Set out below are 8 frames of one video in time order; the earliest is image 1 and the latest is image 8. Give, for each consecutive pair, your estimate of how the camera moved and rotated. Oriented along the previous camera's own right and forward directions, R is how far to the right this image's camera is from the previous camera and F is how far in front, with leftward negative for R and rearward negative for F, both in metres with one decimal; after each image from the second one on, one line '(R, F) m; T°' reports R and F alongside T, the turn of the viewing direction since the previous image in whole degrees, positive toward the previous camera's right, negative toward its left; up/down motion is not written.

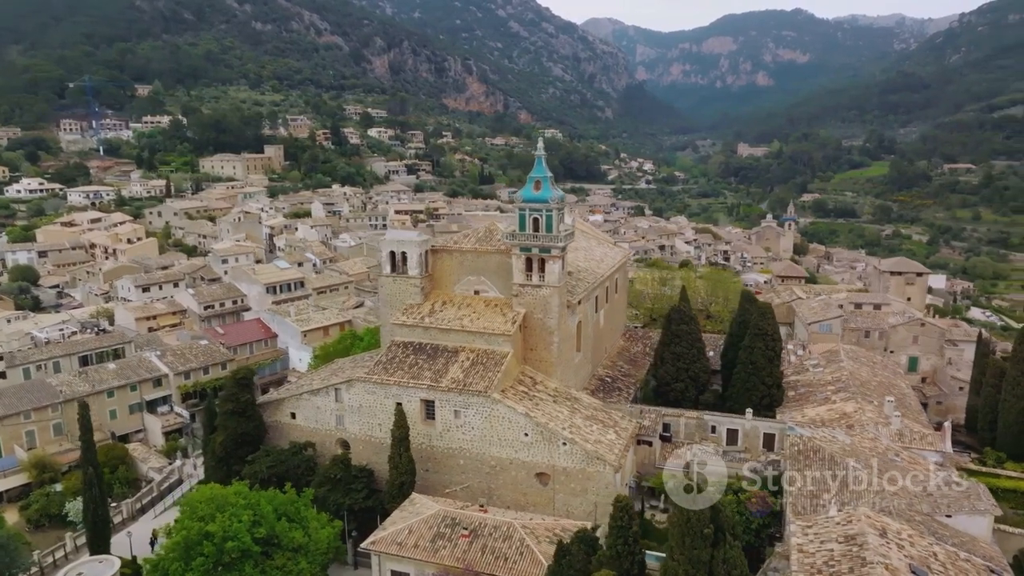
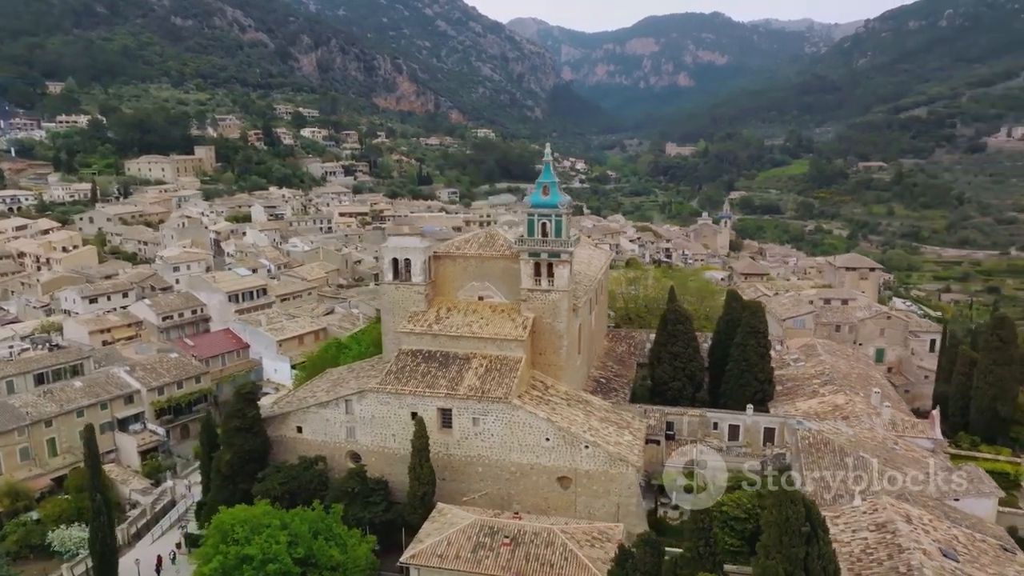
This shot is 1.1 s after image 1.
(-2.6, +0.1) m; +6°
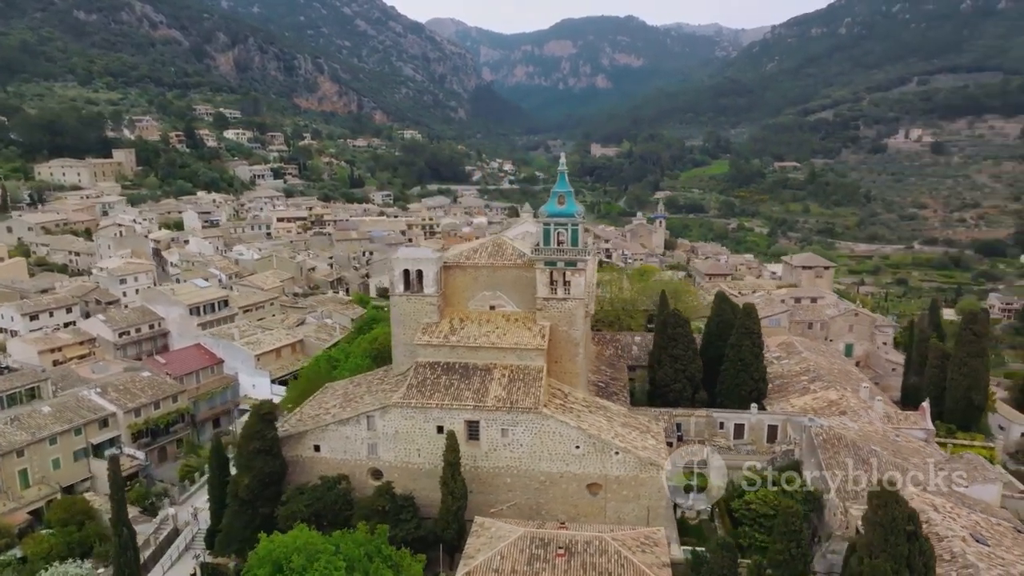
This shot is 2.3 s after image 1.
(-3.1, +0.1) m; +6°
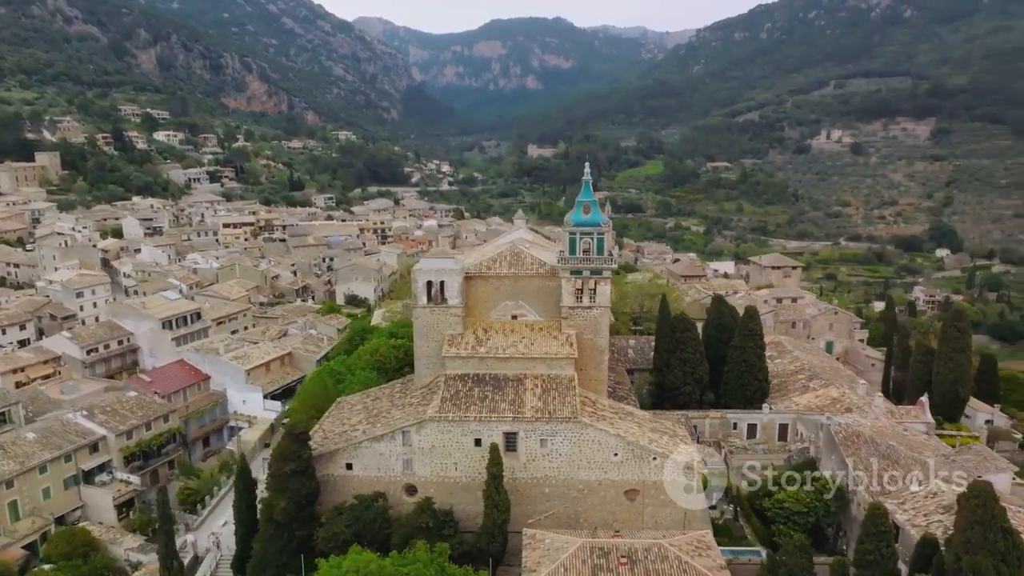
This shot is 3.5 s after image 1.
(-3.1, +0.1) m; +5°
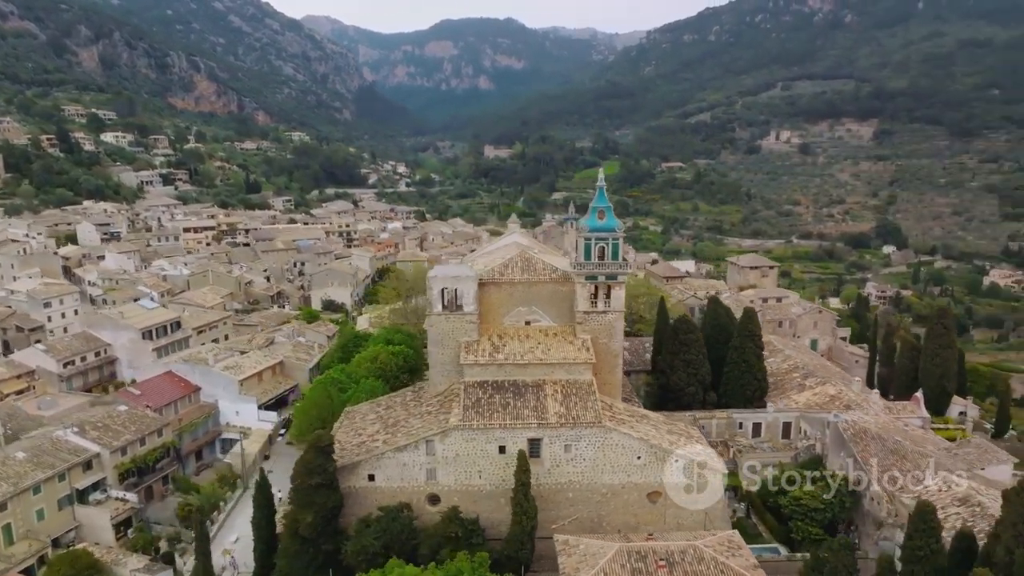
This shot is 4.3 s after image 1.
(-2.1, +0.1) m; +4°
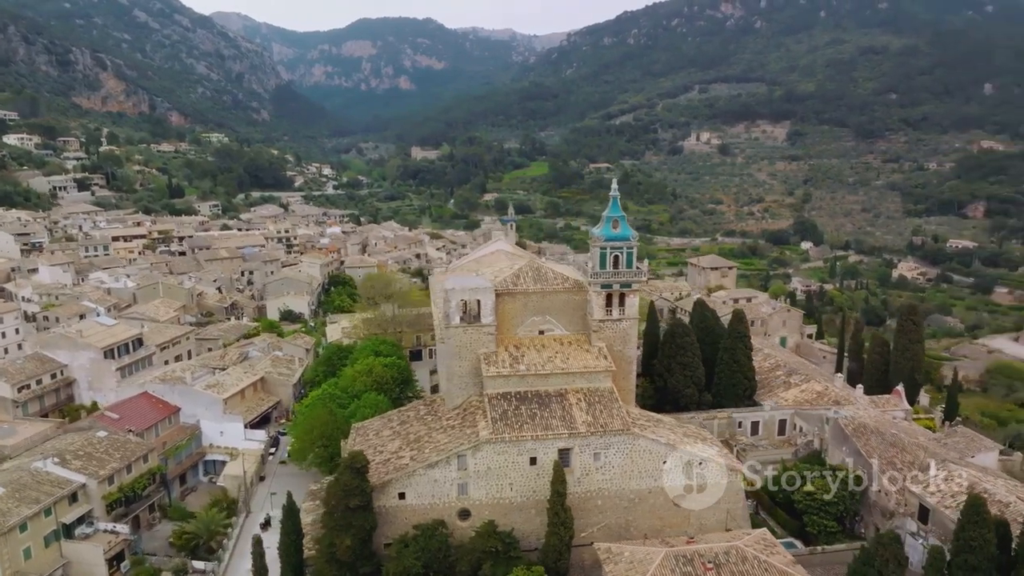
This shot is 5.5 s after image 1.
(-3.1, +0.1) m; +6°
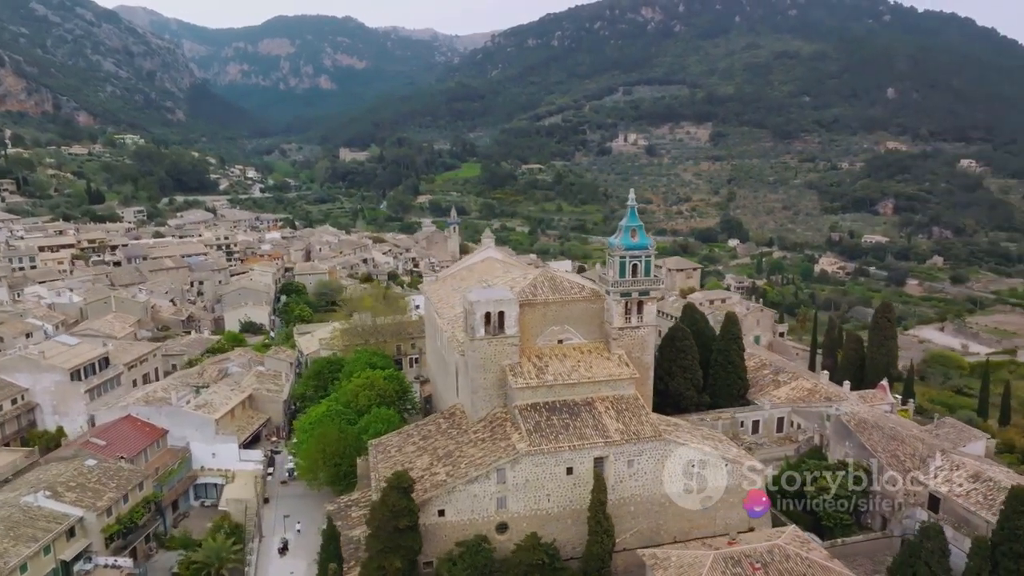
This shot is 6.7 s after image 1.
(-3.2, +0.1) m; +6°
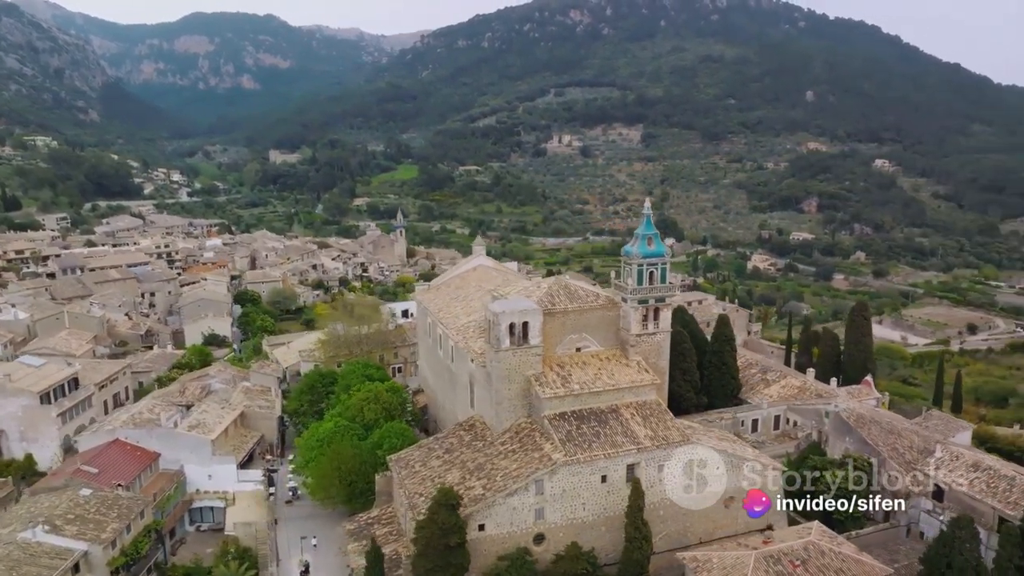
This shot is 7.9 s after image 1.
(-3.1, +0.1) m; +5°
